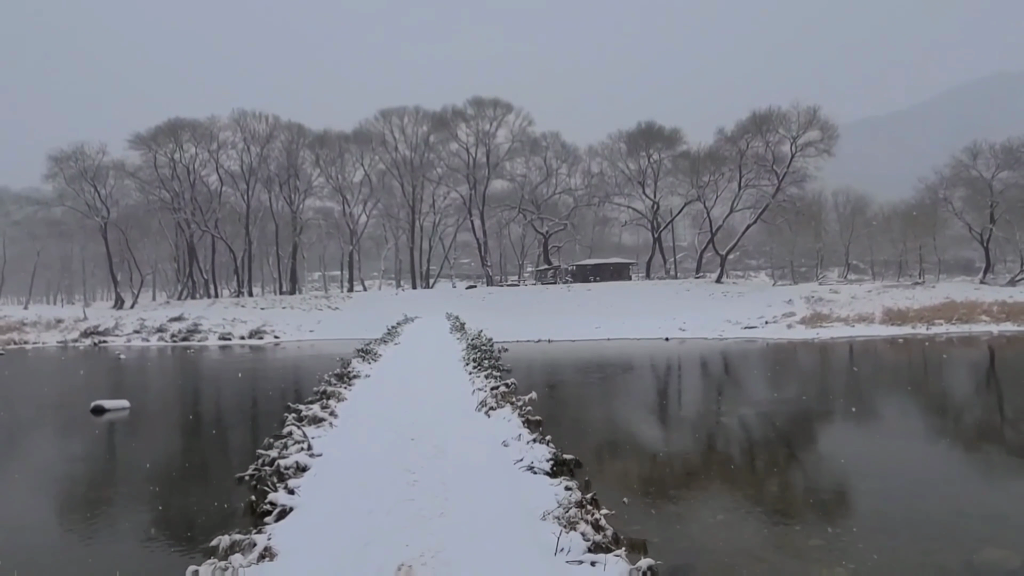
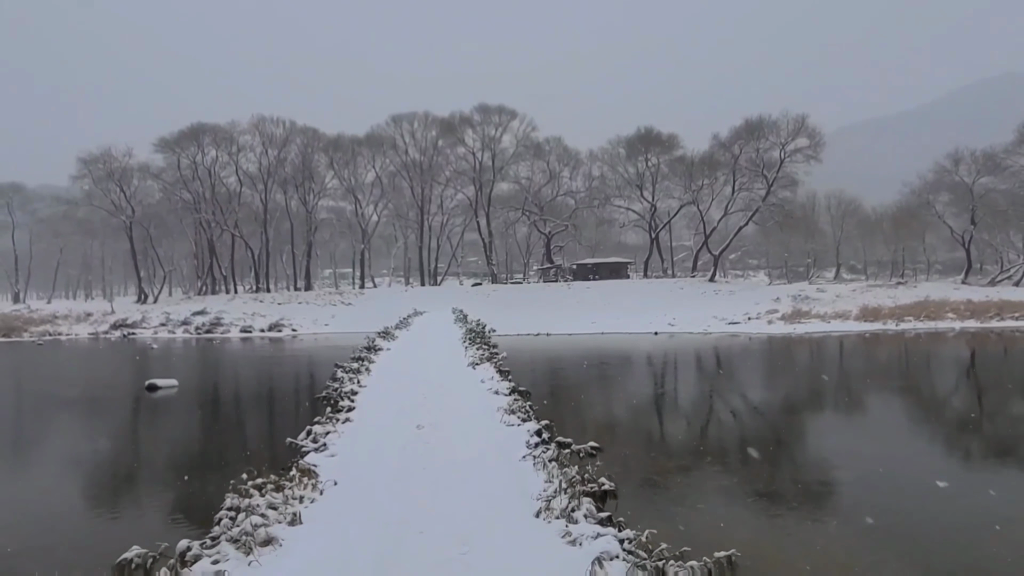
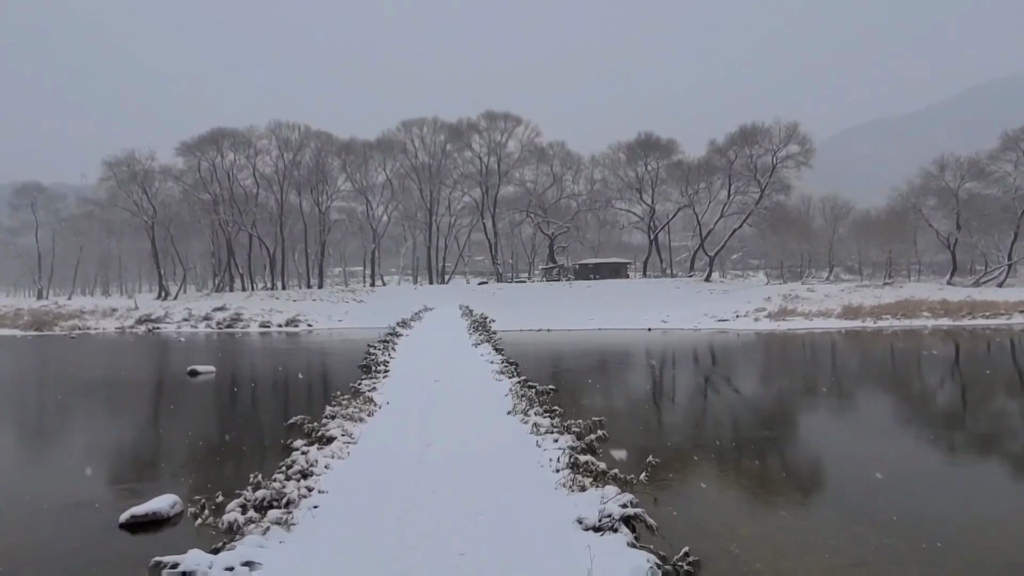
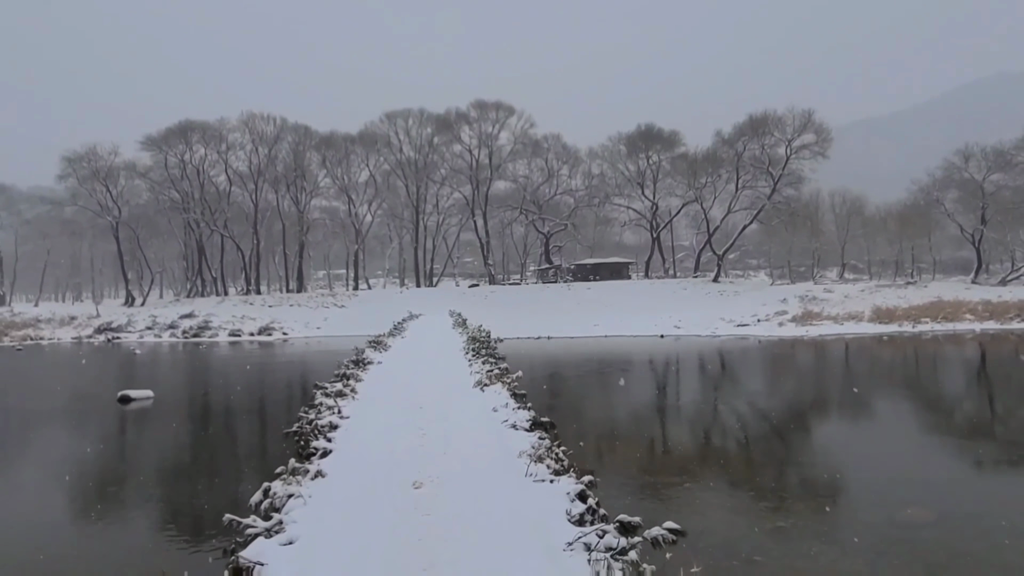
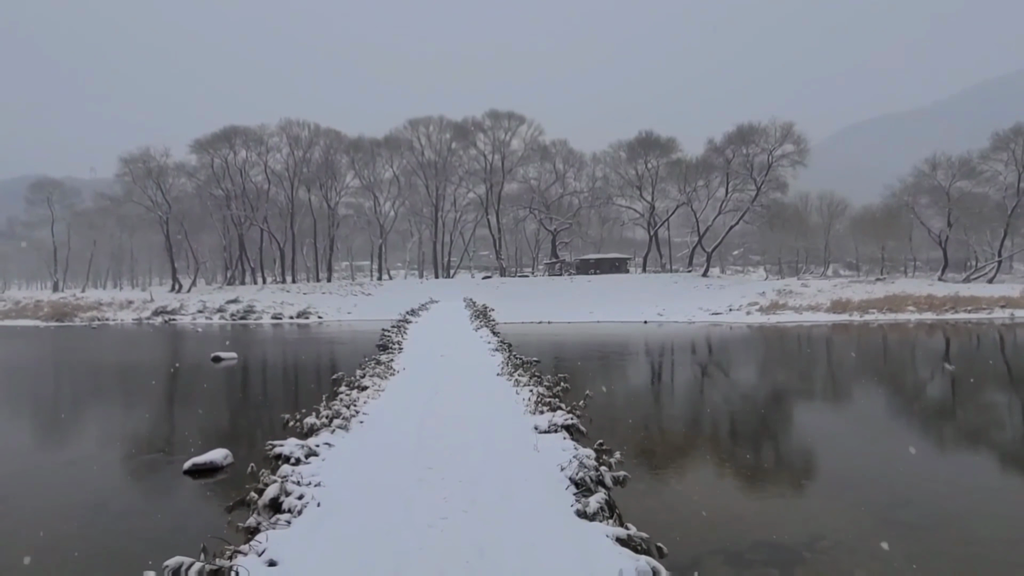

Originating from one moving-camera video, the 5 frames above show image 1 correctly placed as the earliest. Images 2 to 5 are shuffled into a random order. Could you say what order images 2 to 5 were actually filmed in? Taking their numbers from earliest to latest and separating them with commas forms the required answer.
4, 2, 3, 5
